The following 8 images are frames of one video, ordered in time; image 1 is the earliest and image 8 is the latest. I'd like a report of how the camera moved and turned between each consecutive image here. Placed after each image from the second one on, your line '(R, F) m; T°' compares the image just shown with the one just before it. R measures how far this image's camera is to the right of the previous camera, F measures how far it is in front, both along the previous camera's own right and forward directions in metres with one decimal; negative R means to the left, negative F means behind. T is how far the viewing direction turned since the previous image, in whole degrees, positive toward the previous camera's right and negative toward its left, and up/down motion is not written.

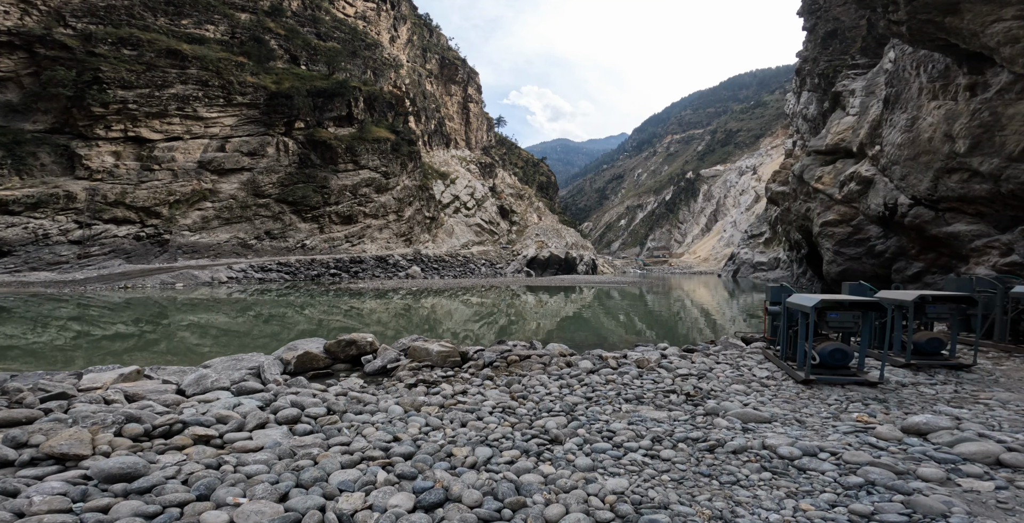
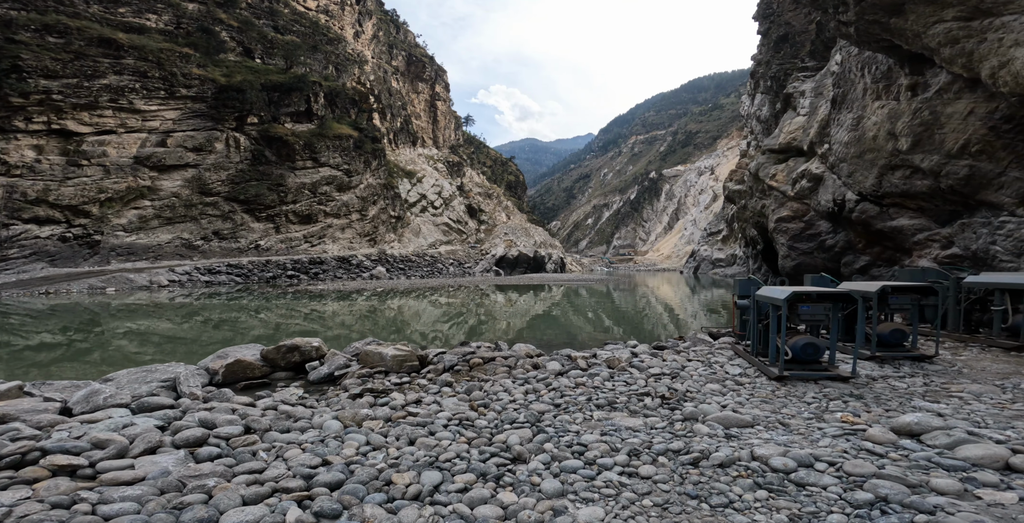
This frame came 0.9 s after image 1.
(+0.1, +0.3) m; +4°
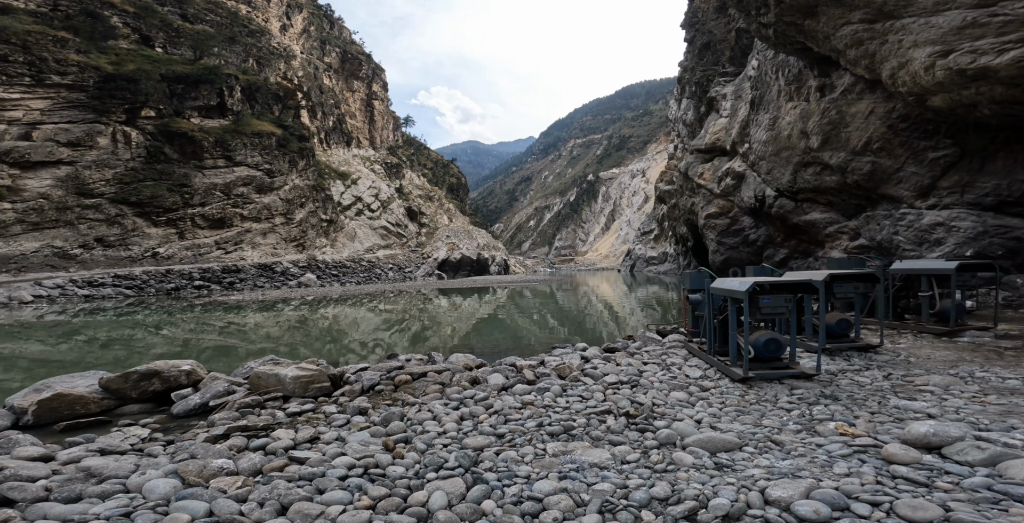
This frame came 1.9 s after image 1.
(+0.1, +0.6) m; +7°
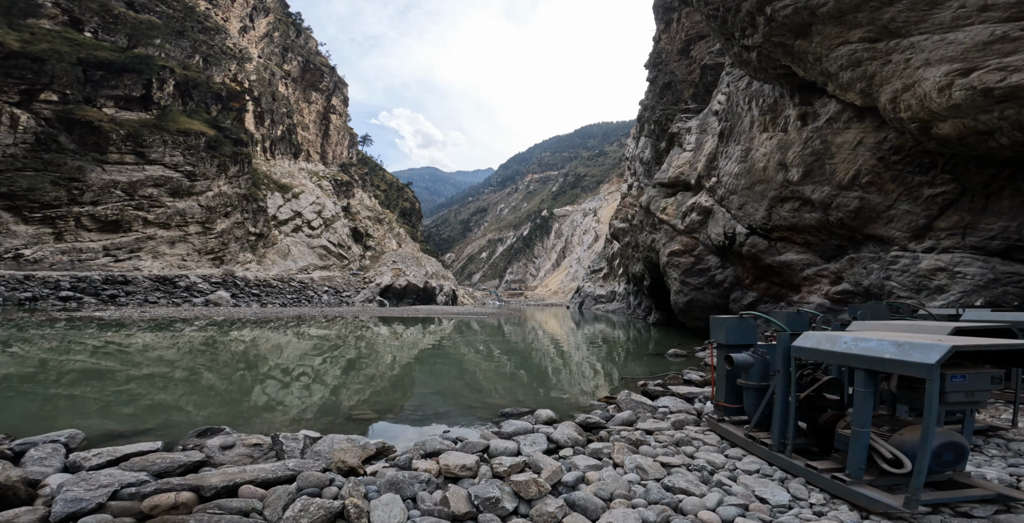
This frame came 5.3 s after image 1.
(+0.1, +2.0) m; +6°
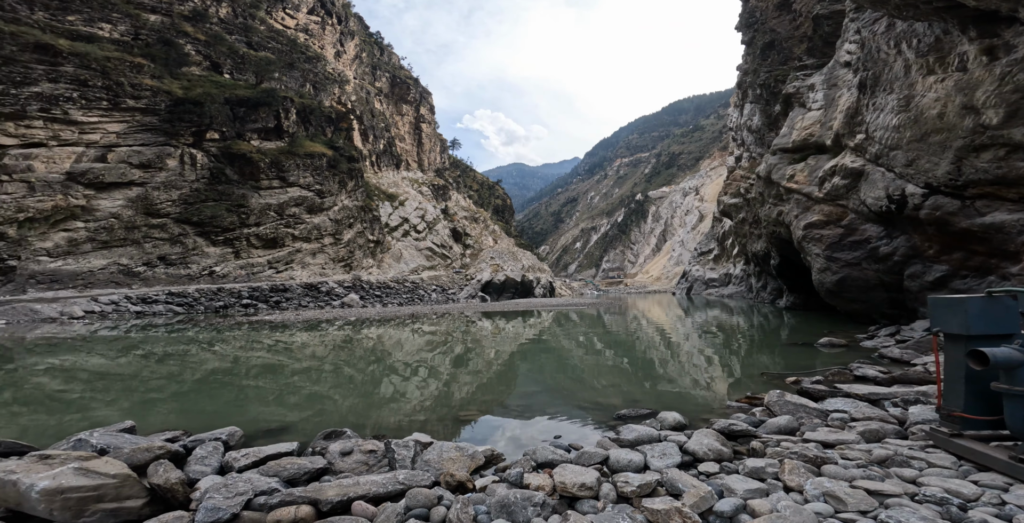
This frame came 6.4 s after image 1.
(-1.2, +0.1) m; -11°
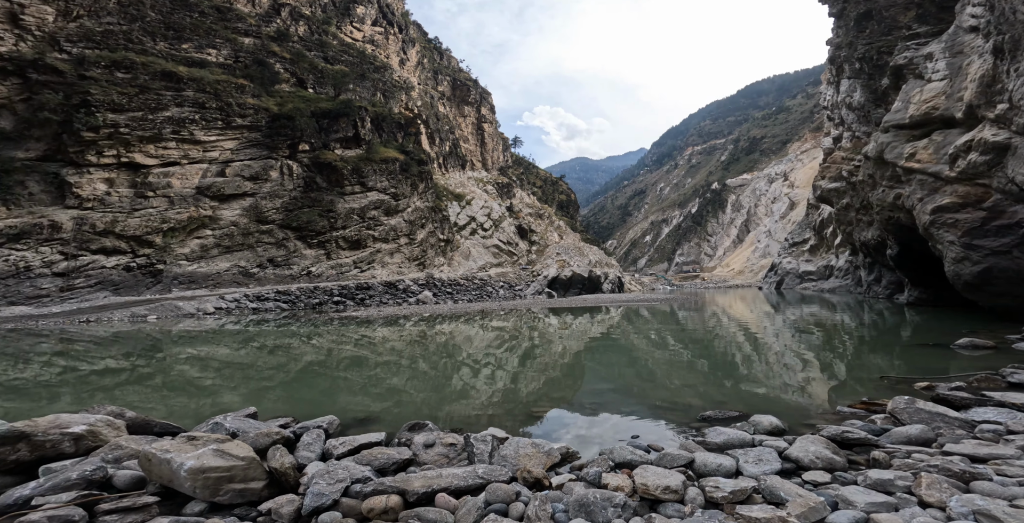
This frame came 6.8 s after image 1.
(-0.9, +0.3) m; -8°
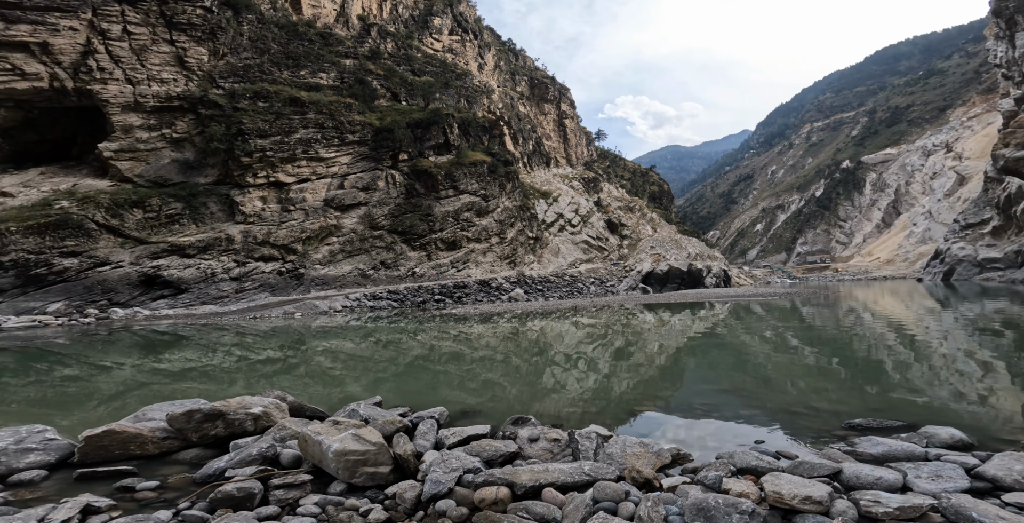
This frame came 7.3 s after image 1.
(-2.2, 0.0) m; -11°
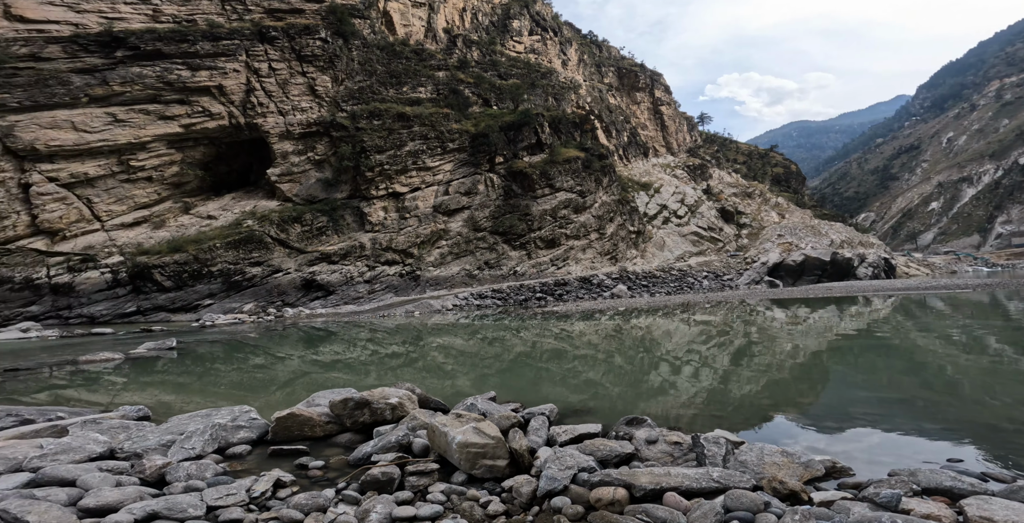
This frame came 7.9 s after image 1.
(-3.2, +2.4) m; -12°
